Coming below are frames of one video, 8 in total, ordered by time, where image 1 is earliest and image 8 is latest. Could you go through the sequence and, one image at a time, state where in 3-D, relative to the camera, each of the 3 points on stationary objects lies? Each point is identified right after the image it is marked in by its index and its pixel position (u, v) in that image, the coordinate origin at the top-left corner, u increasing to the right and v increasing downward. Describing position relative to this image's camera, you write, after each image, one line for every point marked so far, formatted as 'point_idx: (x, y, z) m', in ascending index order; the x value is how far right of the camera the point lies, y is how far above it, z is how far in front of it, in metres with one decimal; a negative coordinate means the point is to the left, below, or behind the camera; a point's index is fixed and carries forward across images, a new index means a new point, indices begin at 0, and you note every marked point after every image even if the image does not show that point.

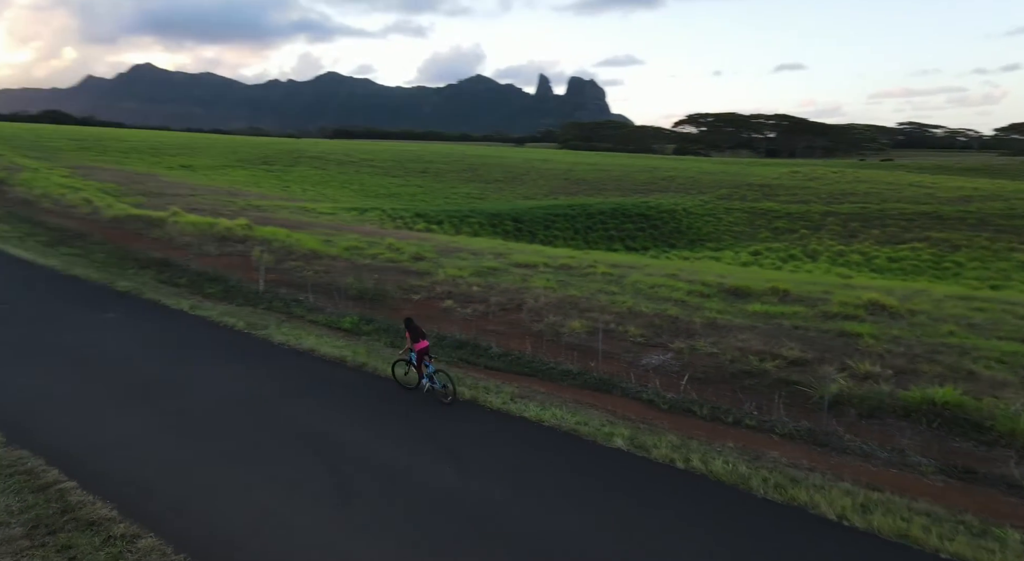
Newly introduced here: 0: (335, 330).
0: (-3.1, -0.9, +9.8) m
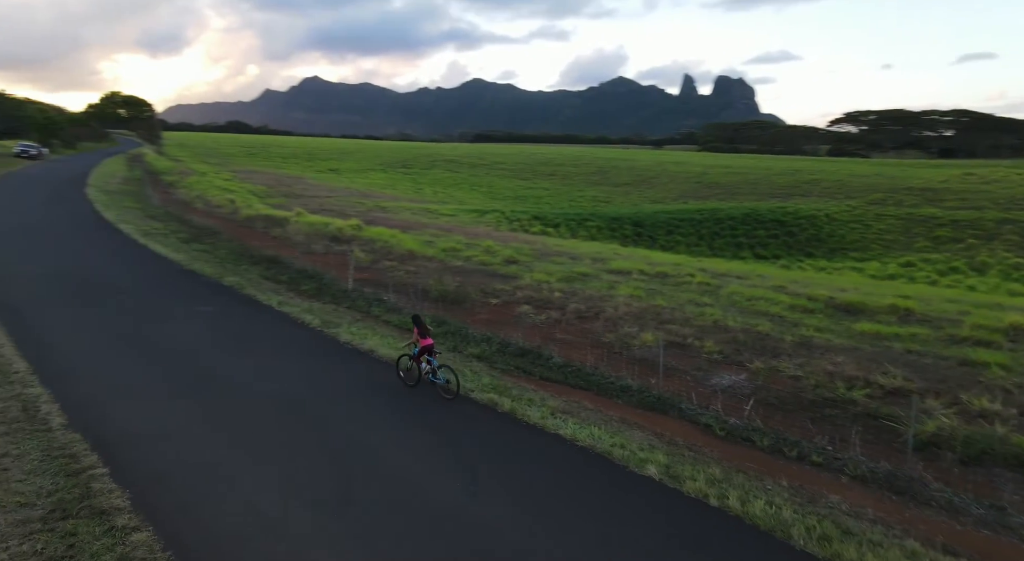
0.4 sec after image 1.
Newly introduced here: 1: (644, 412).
0: (-1.9, -1.0, +10.1) m
1: (+1.7, -1.7, +6.9) m
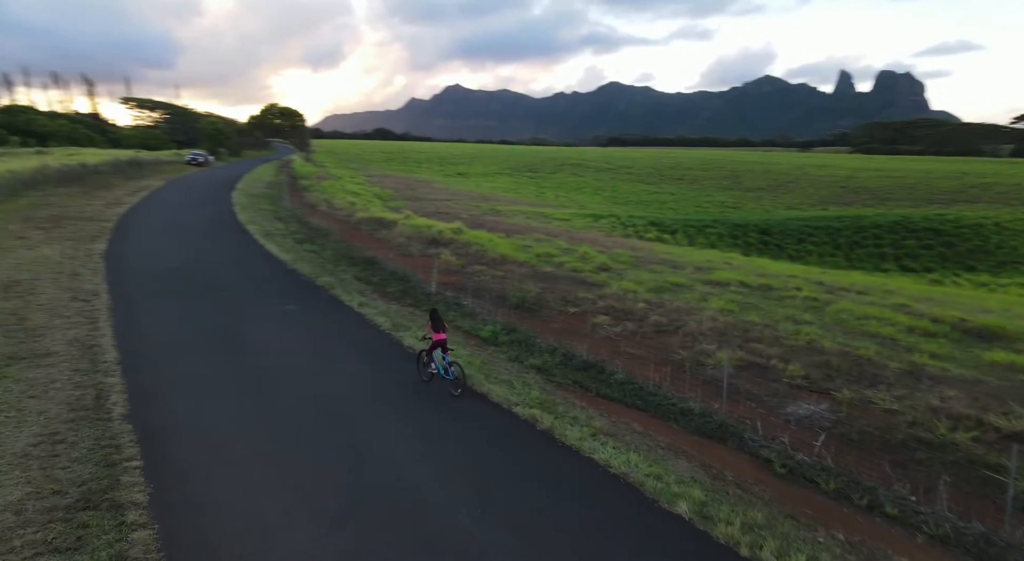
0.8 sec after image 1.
0: (-0.7, -1.1, +10.2) m
1: (+2.2, -1.8, +6.4) m
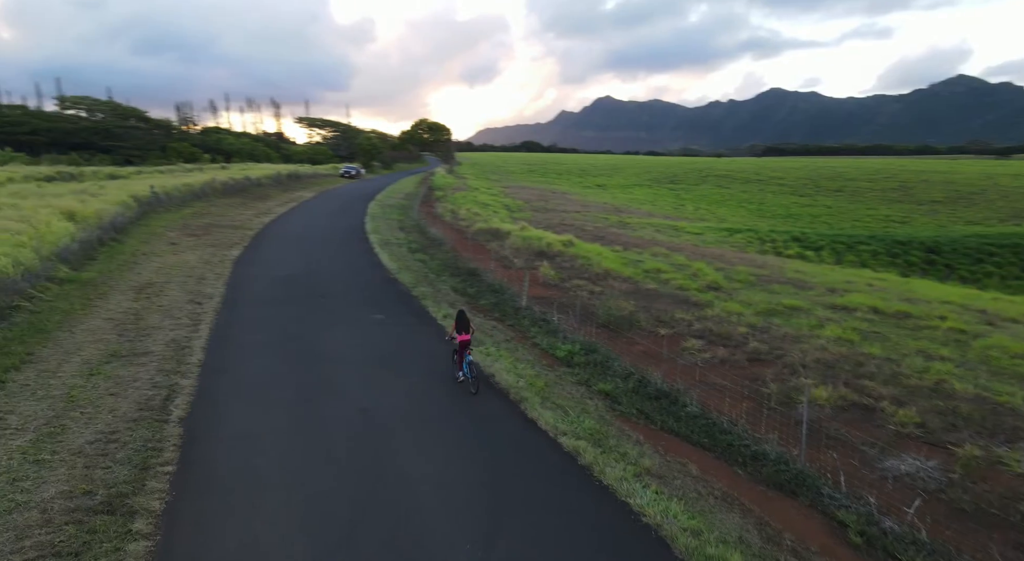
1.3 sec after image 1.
0: (+0.6, -1.4, +10.0) m
1: (+2.6, -2.2, +5.6) m
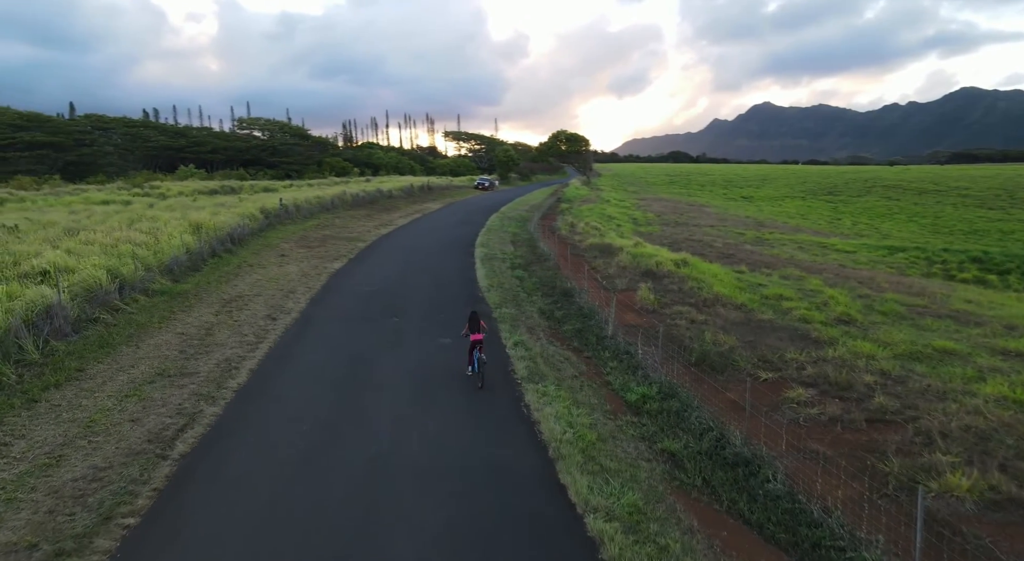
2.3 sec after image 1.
0: (+1.7, -1.9, +8.9) m
1: (+2.6, -2.6, +4.2) m
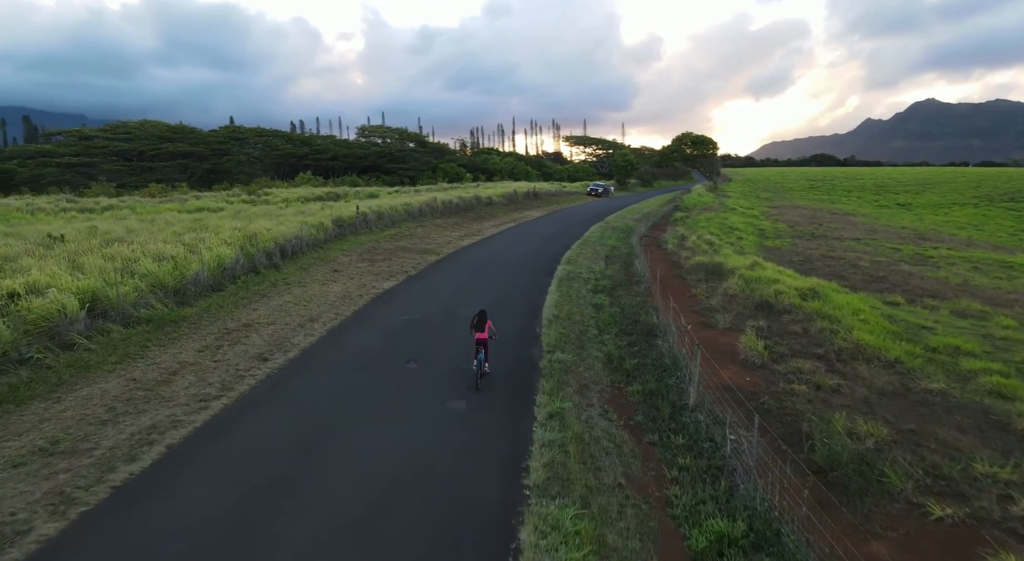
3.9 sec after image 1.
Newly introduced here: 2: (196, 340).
0: (+1.9, -2.6, +6.1) m
1: (+1.8, -3.3, +1.3) m
2: (-4.7, -0.9, +8.2) m
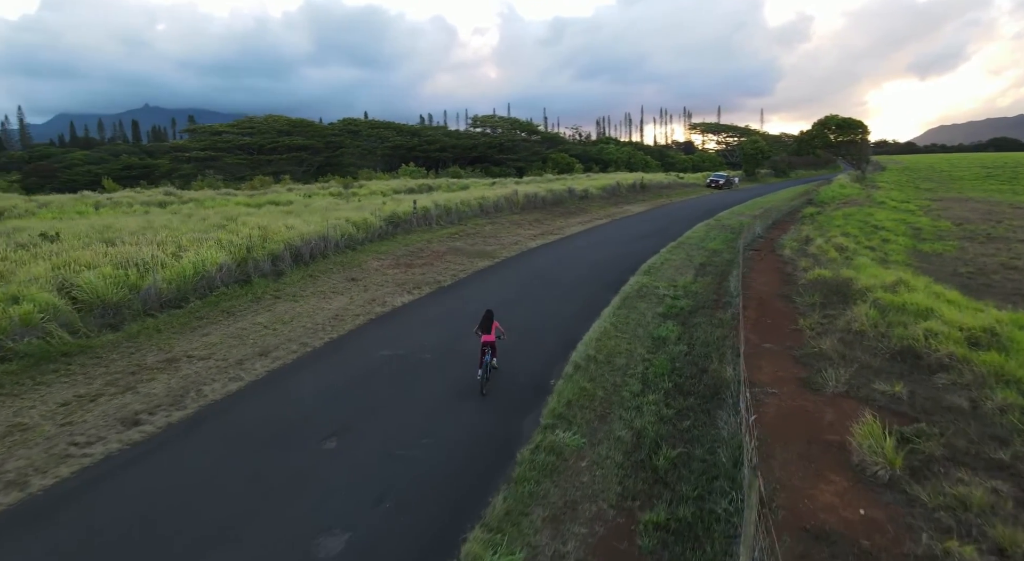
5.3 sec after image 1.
0: (+0.9, -3.2, +2.9) m
1: (-0.2, -3.9, -1.8) m
2: (-5.1, -1.2, +6.4) m
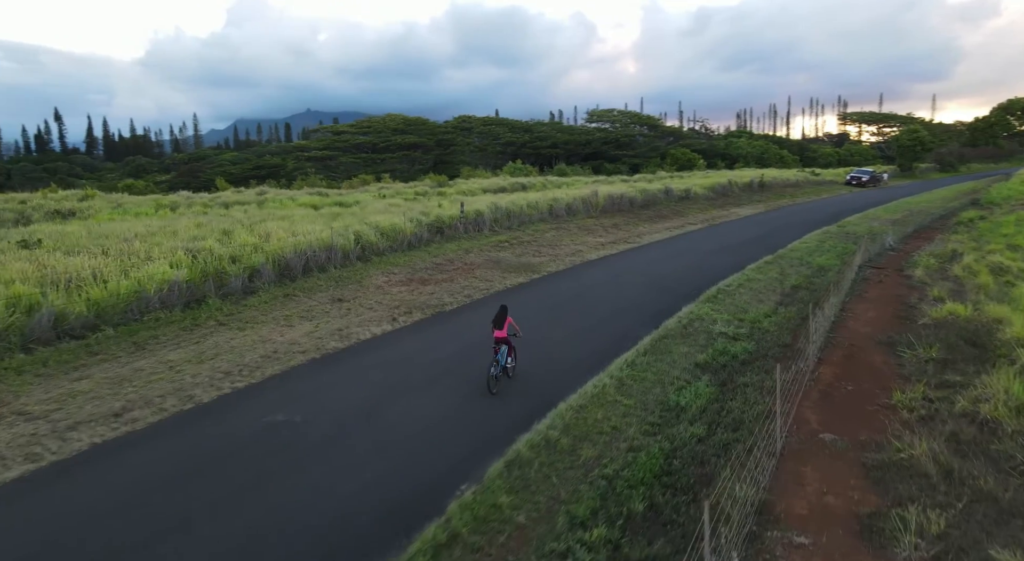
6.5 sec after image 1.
0: (-1.3, -3.8, +0.6) m
1: (-3.3, -4.6, -3.8) m
2: (-6.4, -1.7, +5.2) m
